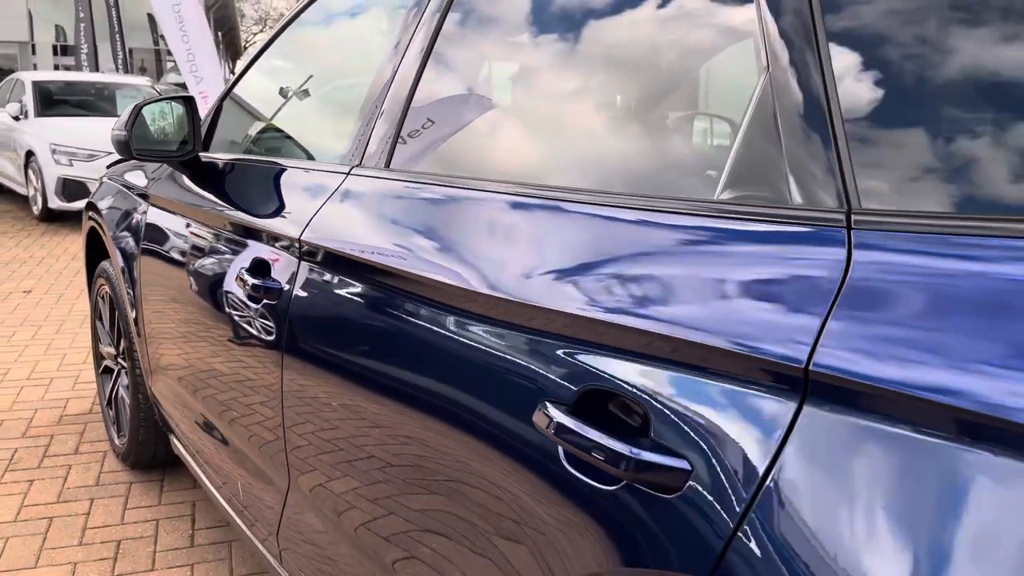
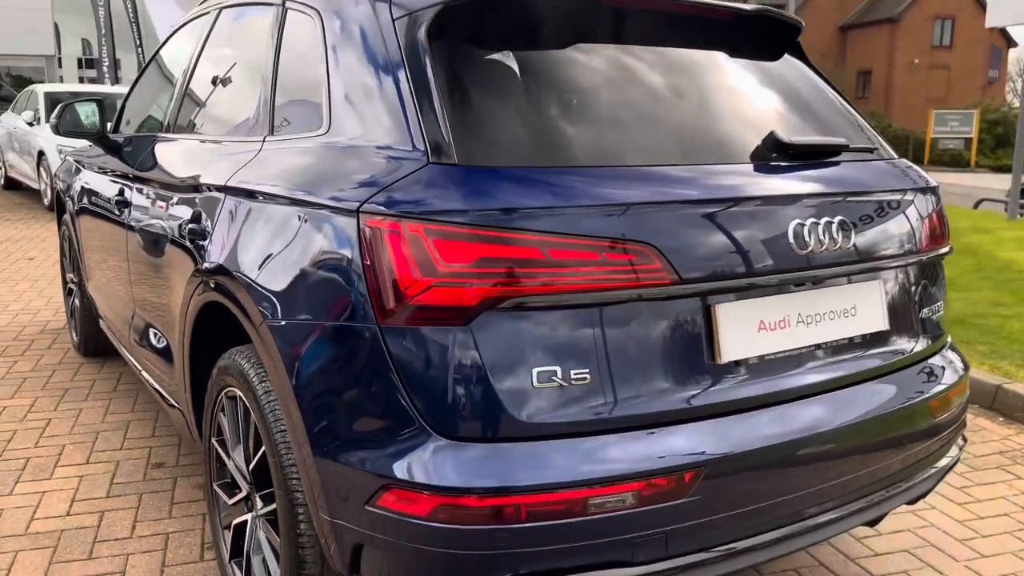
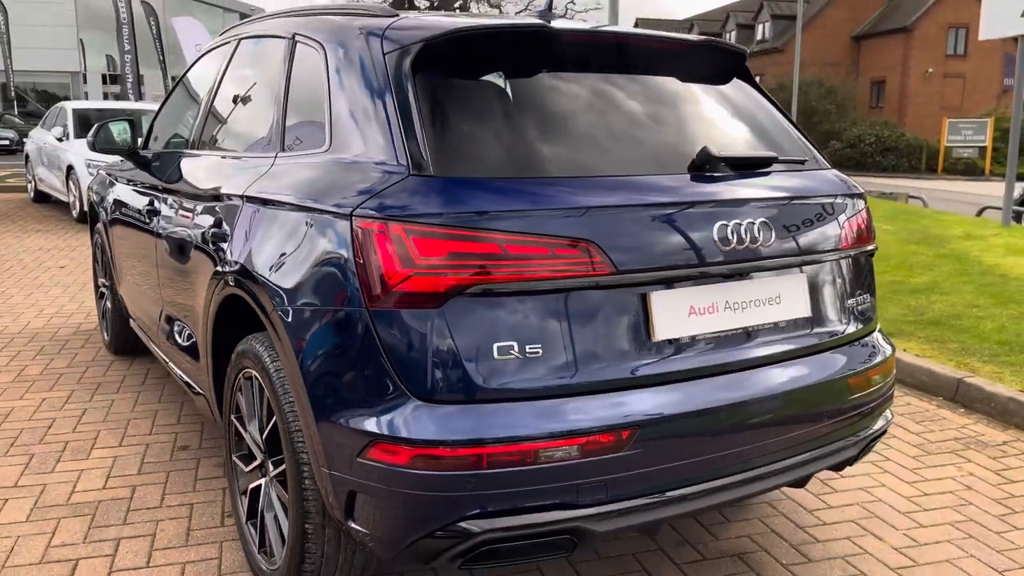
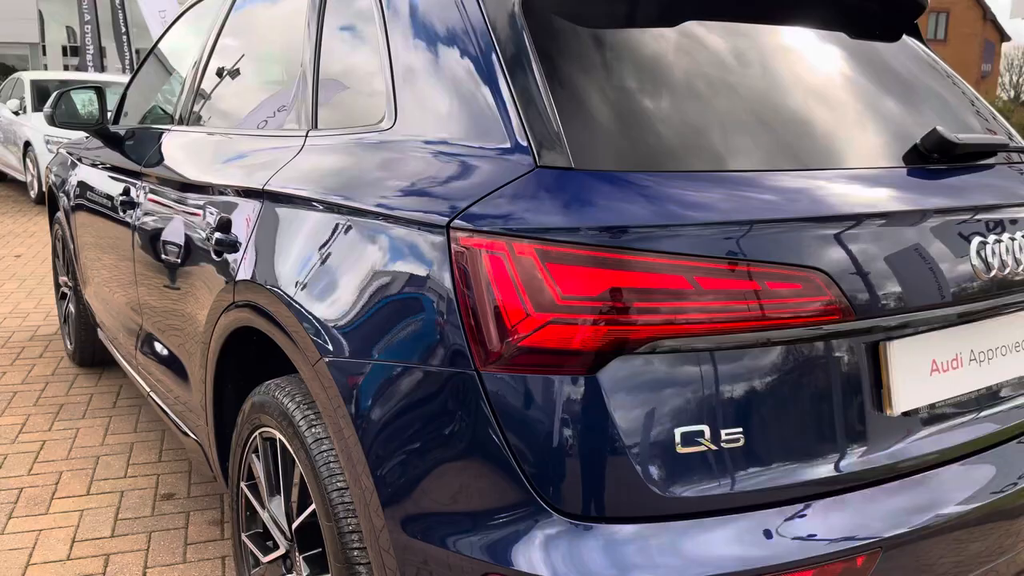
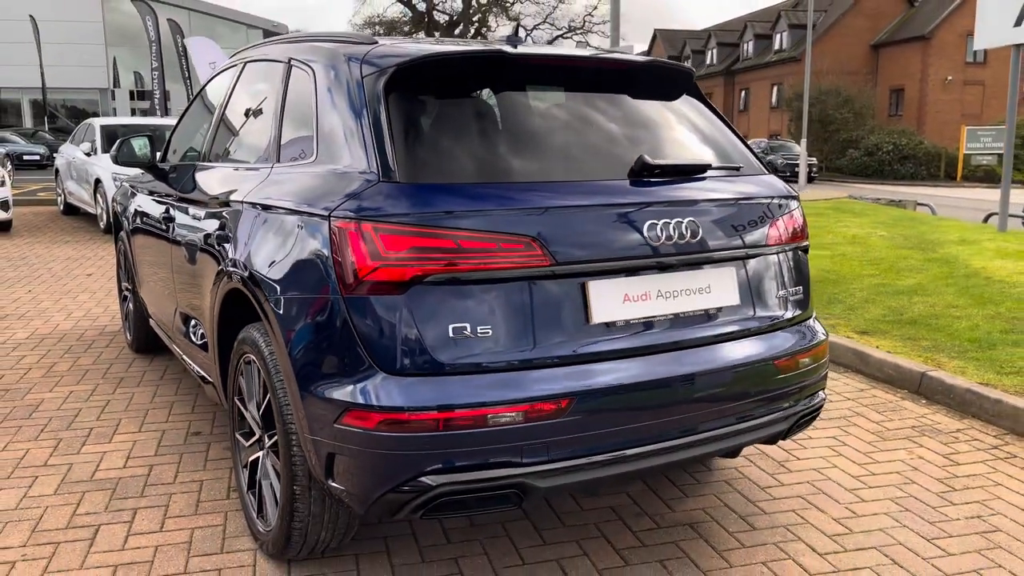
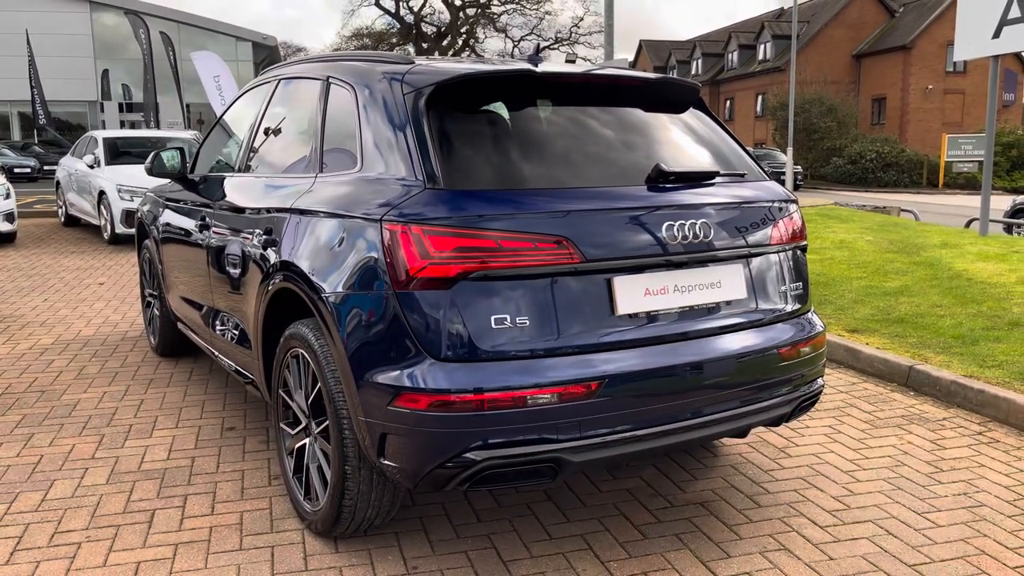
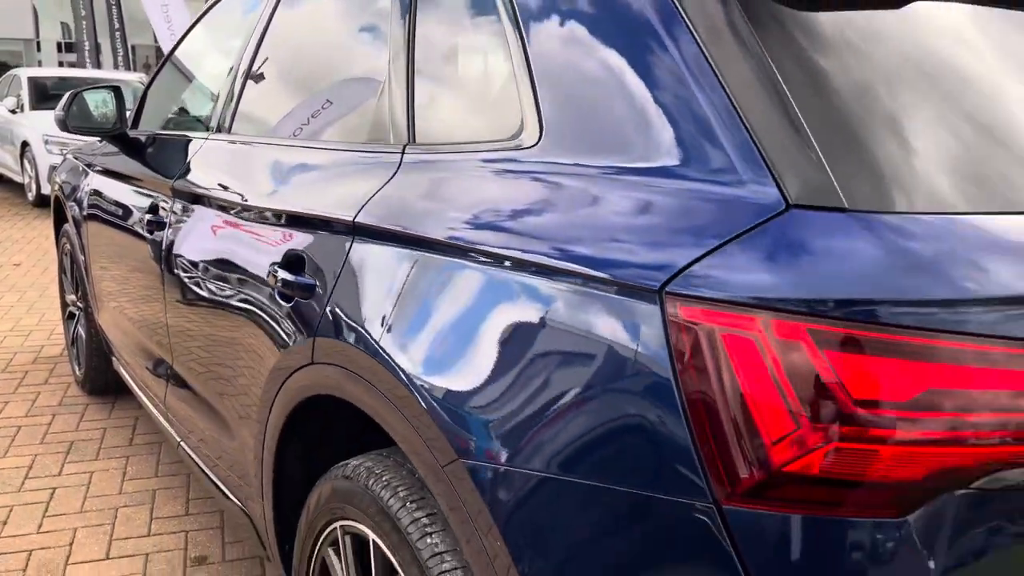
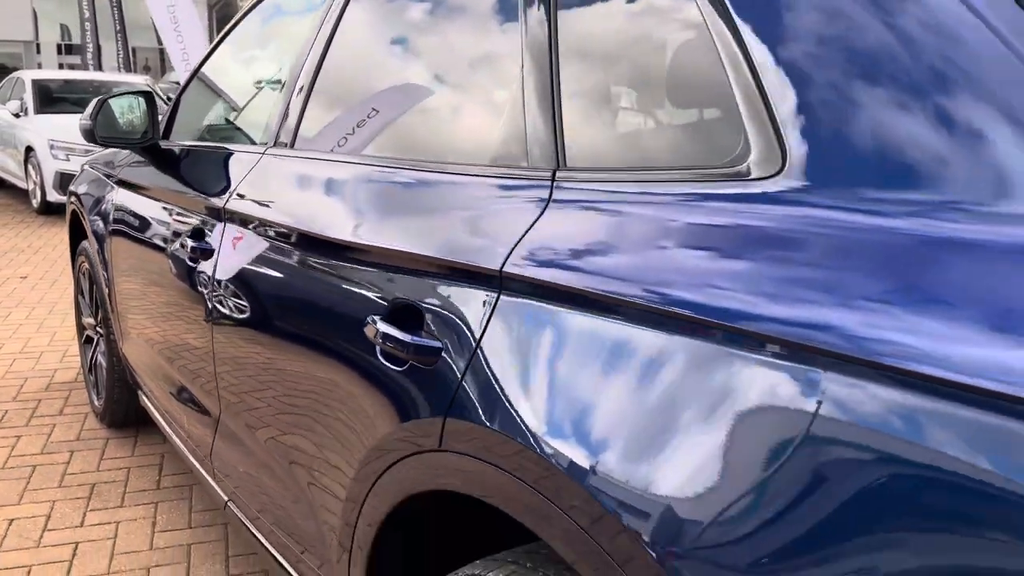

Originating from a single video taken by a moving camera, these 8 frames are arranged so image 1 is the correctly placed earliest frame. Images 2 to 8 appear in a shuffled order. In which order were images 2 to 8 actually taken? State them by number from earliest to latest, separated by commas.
8, 7, 4, 2, 3, 5, 6
